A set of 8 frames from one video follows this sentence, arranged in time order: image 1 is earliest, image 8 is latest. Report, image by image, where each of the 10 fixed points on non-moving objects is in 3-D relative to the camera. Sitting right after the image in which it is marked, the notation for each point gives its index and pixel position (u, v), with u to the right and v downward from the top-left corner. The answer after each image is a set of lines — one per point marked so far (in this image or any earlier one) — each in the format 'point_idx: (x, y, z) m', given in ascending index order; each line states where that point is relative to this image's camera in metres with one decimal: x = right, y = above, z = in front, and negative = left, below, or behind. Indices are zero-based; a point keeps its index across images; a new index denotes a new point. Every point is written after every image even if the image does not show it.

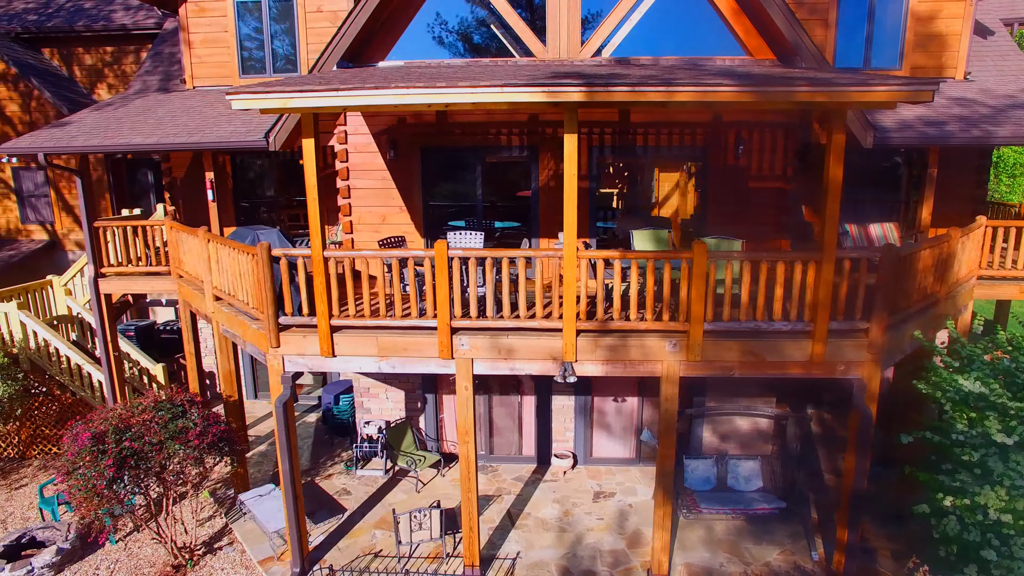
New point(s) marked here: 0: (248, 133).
0: (-3.7, +2.2, +9.2) m
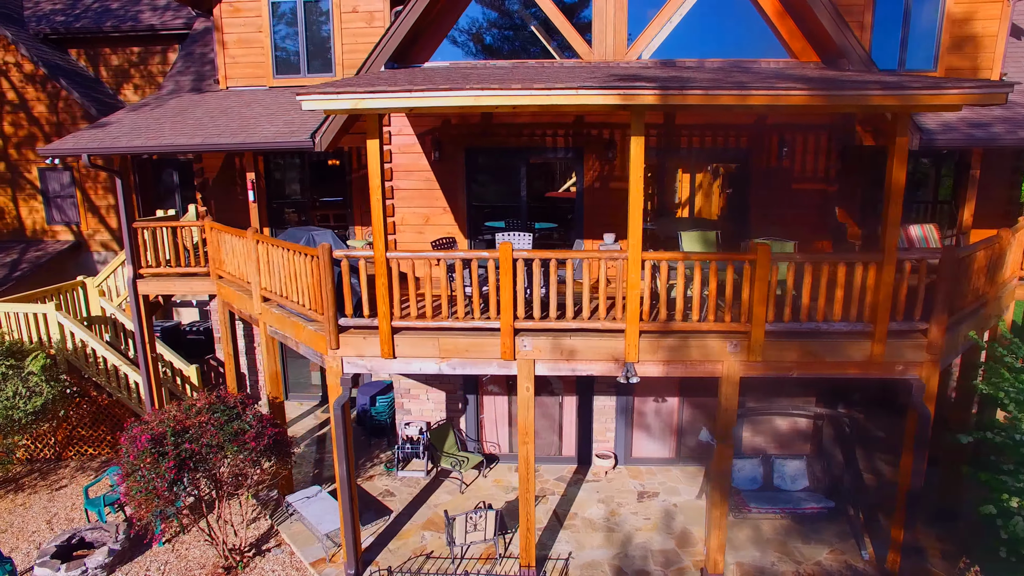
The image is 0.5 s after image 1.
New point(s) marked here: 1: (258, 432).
0: (-3.1, +2.2, +9.2) m
1: (-2.9, -1.7, +7.5) m
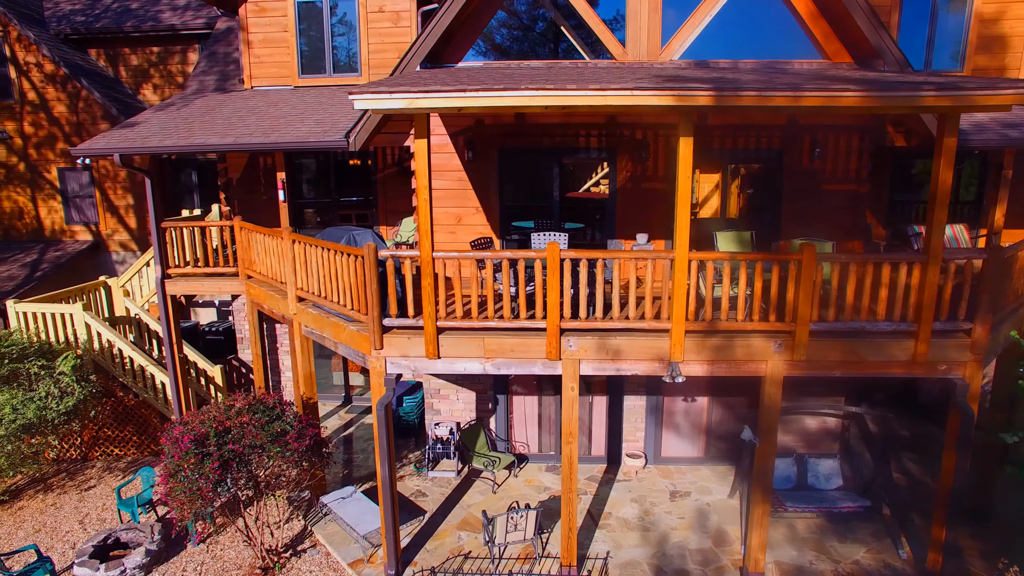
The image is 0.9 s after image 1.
0: (-2.6, +2.2, +9.2) m
1: (-2.4, -1.7, +7.5) m
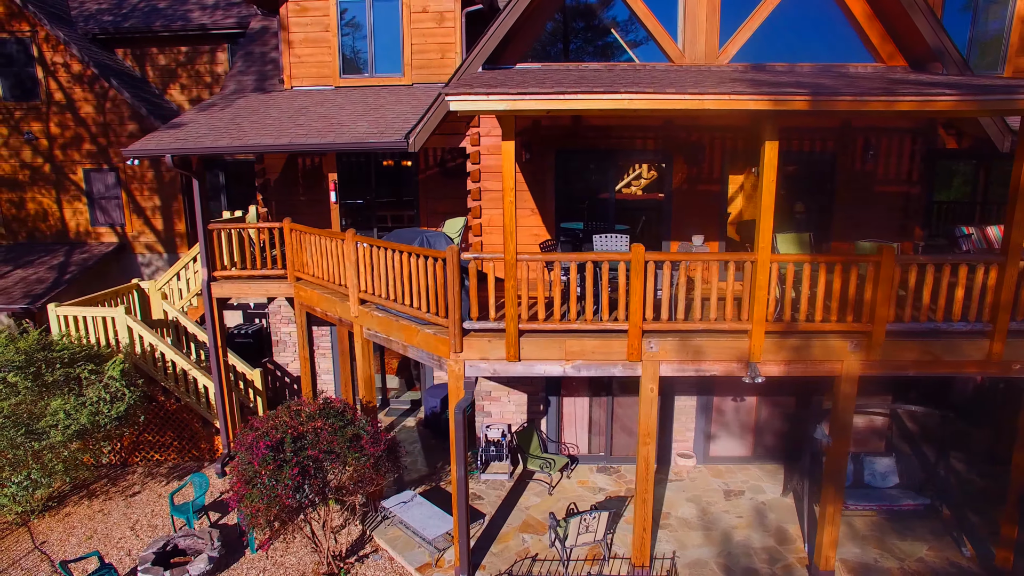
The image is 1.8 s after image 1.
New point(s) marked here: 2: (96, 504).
0: (-1.8, +2.2, +9.1) m
1: (-1.6, -1.7, +7.4) m
2: (-6.2, -3.2, +9.5) m
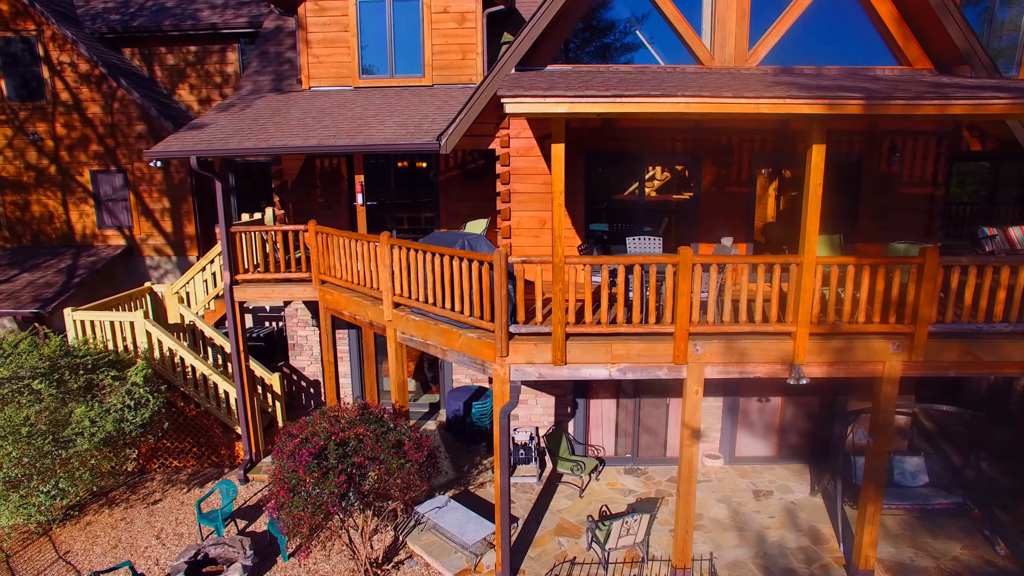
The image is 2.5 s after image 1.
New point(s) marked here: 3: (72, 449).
0: (-1.4, +2.1, +9.0) m
1: (-1.1, -1.8, +7.3) m
2: (-5.8, -3.3, +9.4) m
3: (-5.8, -2.1, +8.5) m
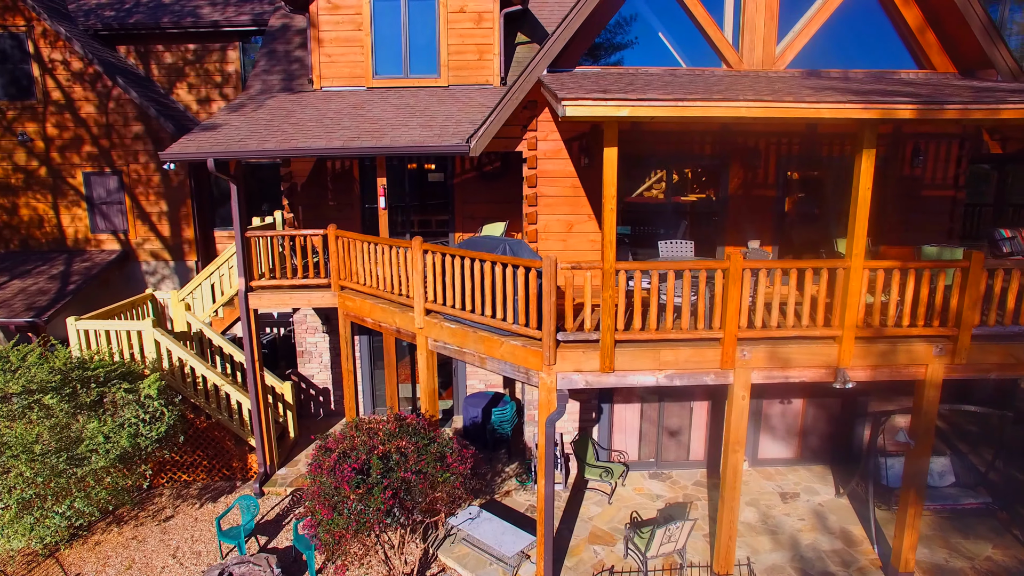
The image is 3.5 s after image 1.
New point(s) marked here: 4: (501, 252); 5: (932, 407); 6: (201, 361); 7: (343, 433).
0: (-1.0, +2.1, +8.8) m
1: (-0.6, -1.8, +7.1) m
2: (-5.4, -3.4, +9.0) m
3: (-5.4, -2.3, +8.1) m
4: (-0.2, +0.4, +7.4) m
5: (+4.7, -1.3, +7.1) m
6: (-4.8, -1.1, +9.9) m
7: (-1.9, -1.6, +7.2) m
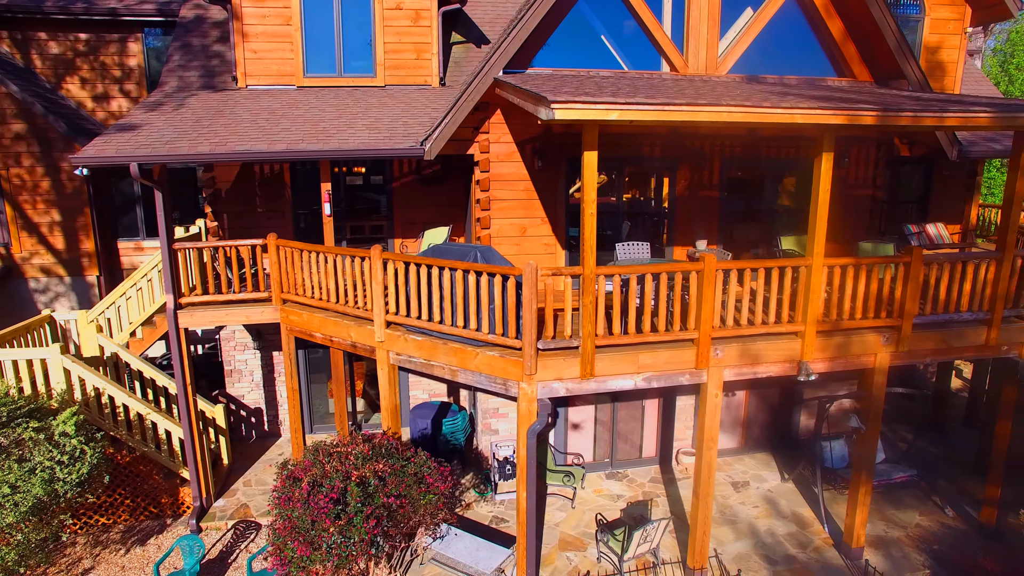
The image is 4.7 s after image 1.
0: (-1.6, +1.9, +8.4) m
1: (-0.8, -2.0, +6.8) m
2: (-5.7, -3.7, +7.9) m
3: (-5.7, -2.5, +7.0) m
4: (-0.5, +0.3, +7.2) m
5: (+4.4, -1.3, +7.6) m
6: (-5.4, -1.4, +8.9) m
7: (-2.1, -1.8, +6.6) m
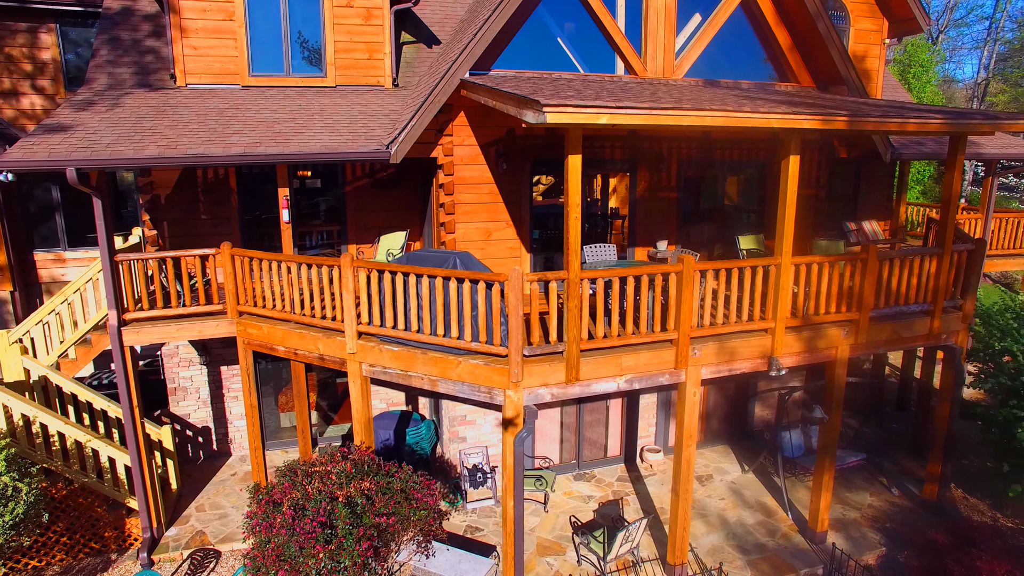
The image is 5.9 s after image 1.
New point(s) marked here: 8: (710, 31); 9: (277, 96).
0: (-2.0, +1.8, +8.1) m
1: (-1.0, -2.0, +6.6) m
2: (-5.9, -3.9, +7.1) m
3: (-5.8, -2.8, +6.2) m
4: (-0.8, +0.2, +7.0) m
5: (+4.1, -1.2, +8.0) m
6: (-5.8, -1.6, +8.1) m
7: (-2.2, -1.9, +6.3) m
8: (+2.9, +3.9, +9.6) m
9: (-3.5, +2.8, +9.4) m
